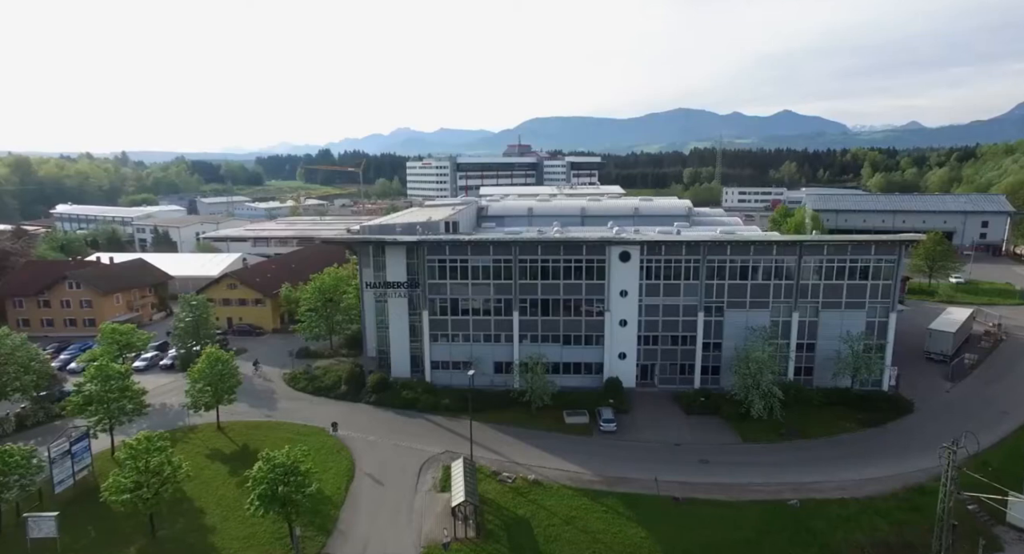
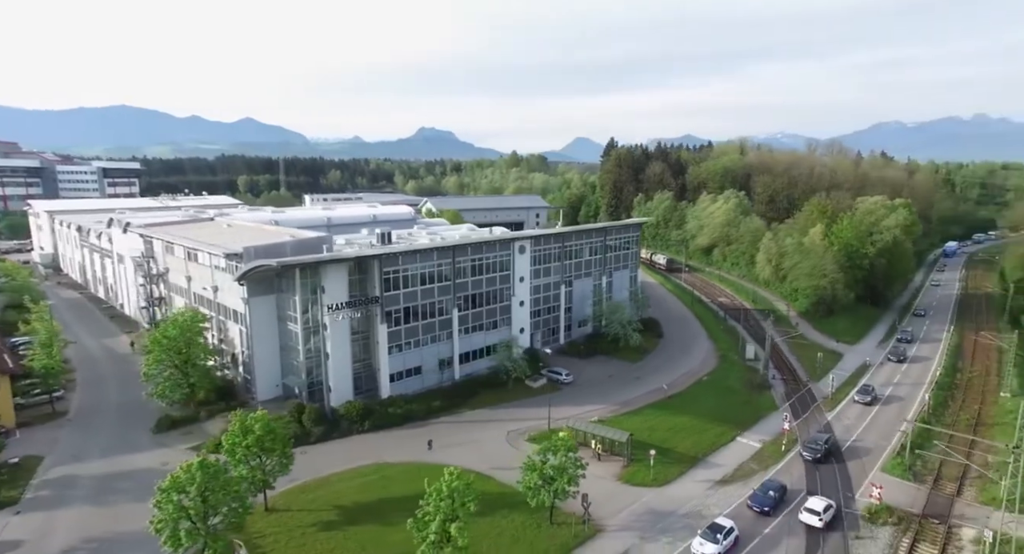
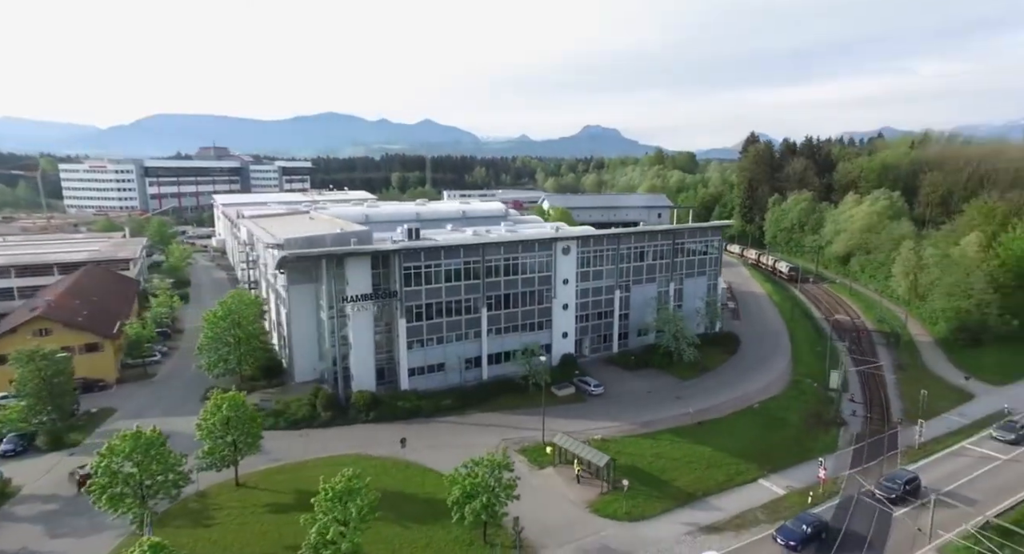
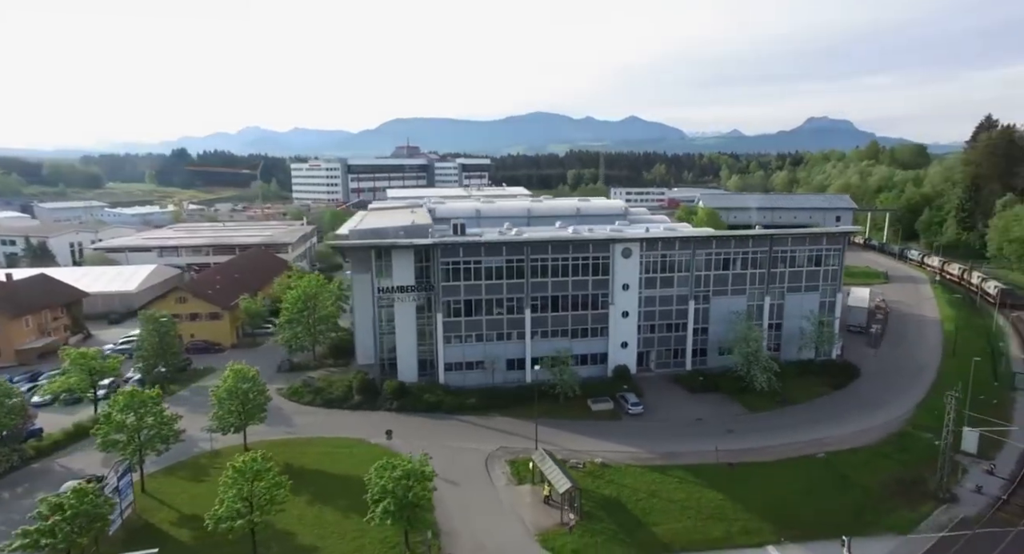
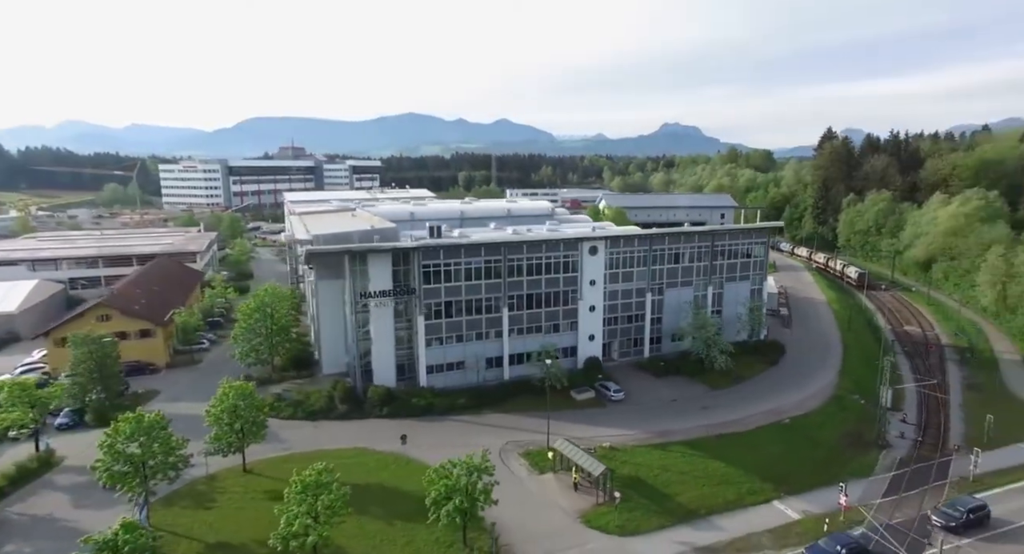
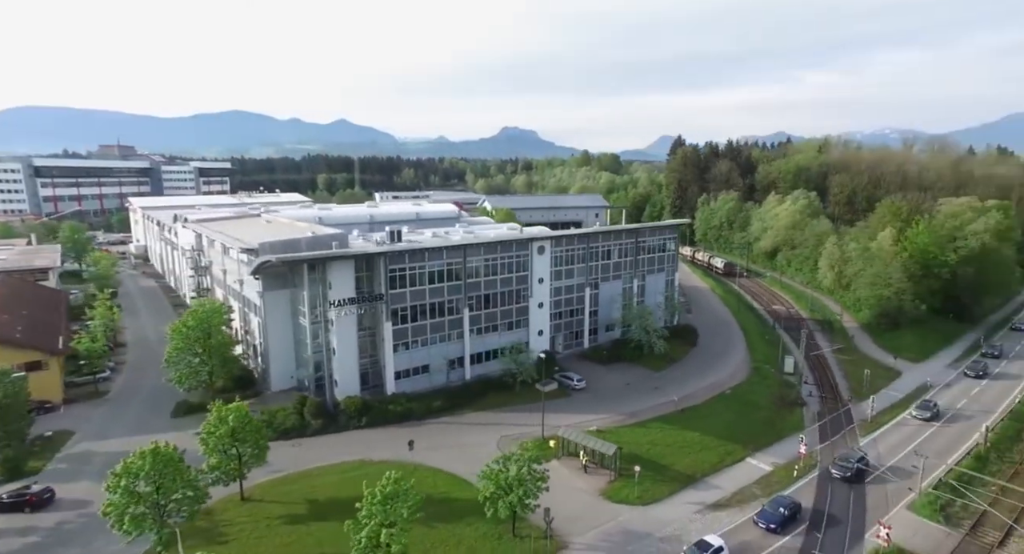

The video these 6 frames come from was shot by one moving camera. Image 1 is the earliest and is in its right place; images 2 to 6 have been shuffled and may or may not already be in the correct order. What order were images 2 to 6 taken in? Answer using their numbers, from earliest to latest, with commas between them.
4, 5, 3, 6, 2
